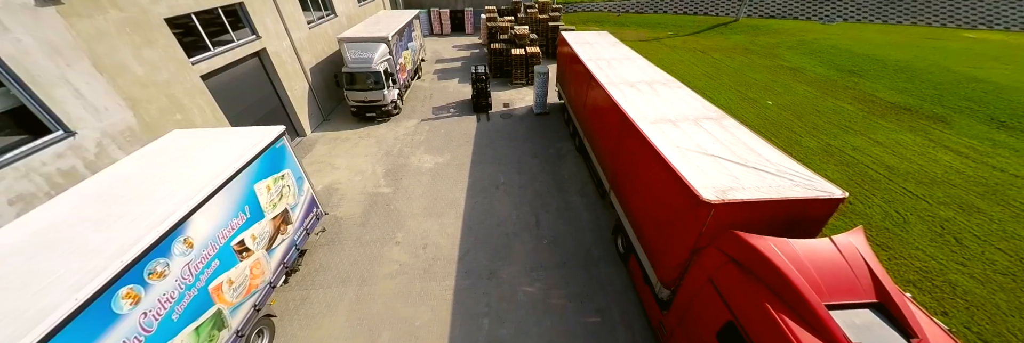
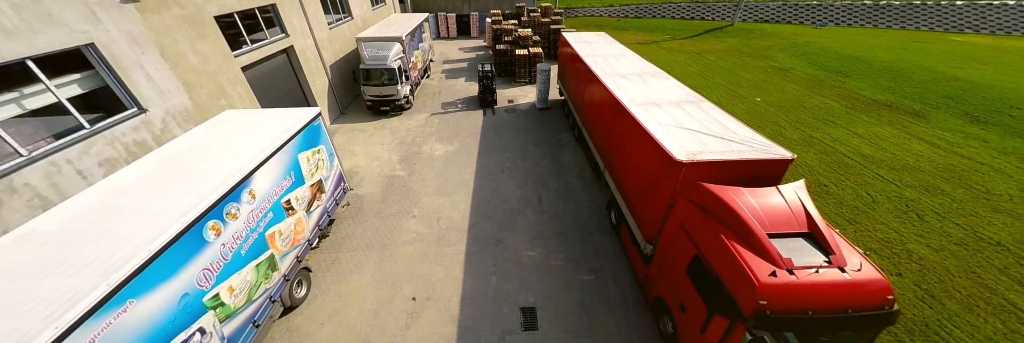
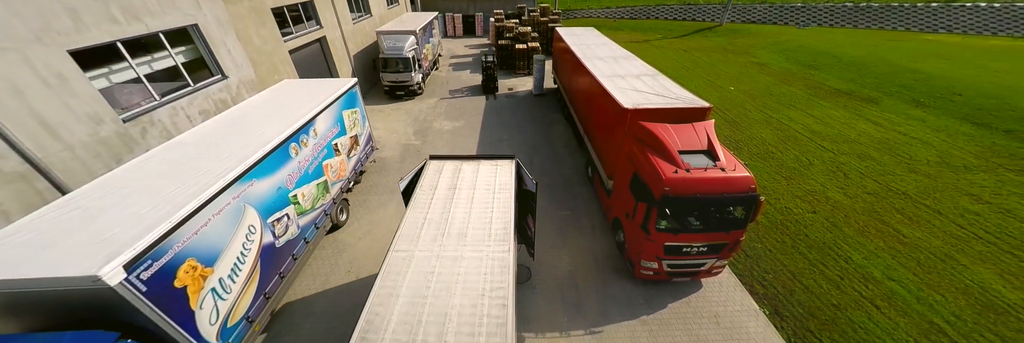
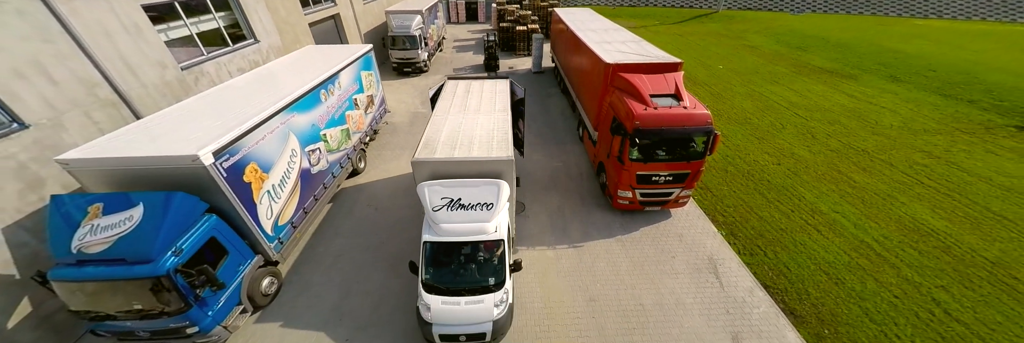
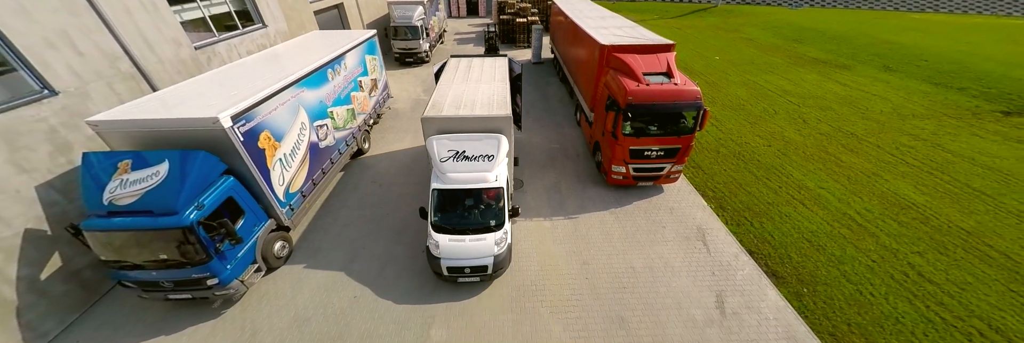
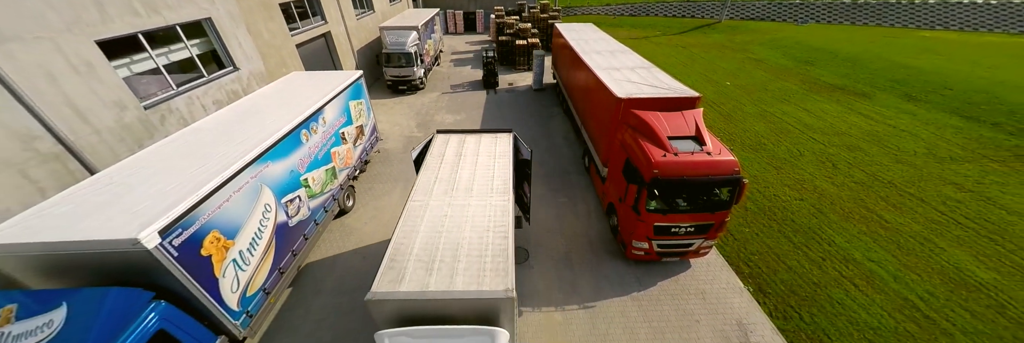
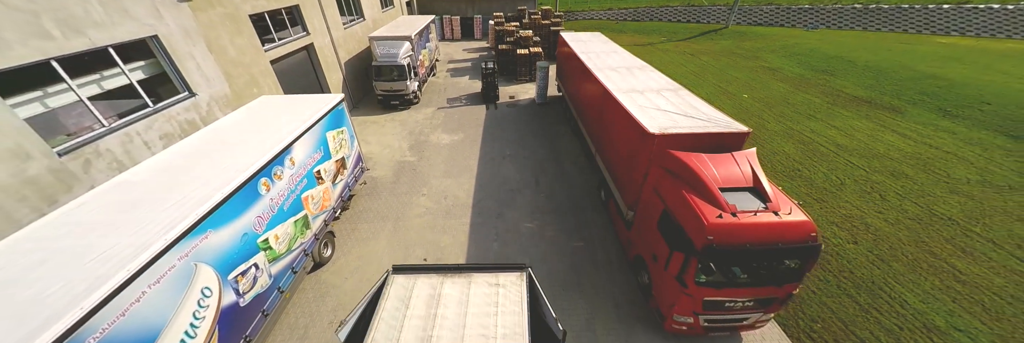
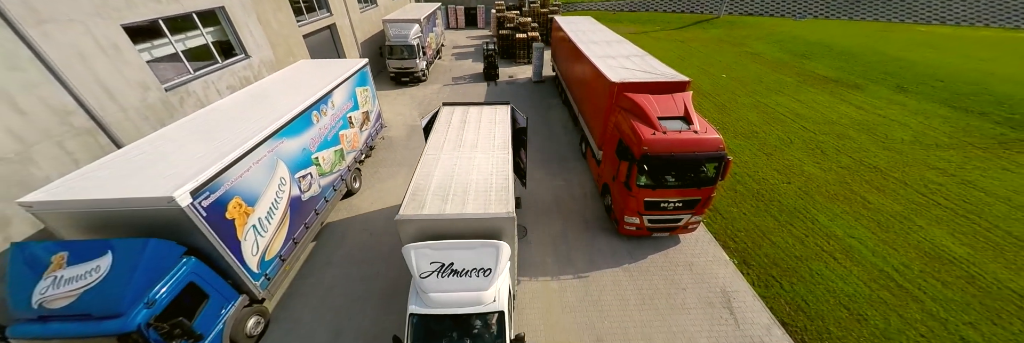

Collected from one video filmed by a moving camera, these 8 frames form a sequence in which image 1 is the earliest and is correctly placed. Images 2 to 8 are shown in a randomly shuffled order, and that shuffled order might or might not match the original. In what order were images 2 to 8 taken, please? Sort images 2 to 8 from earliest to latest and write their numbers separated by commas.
2, 7, 3, 6, 8, 4, 5
